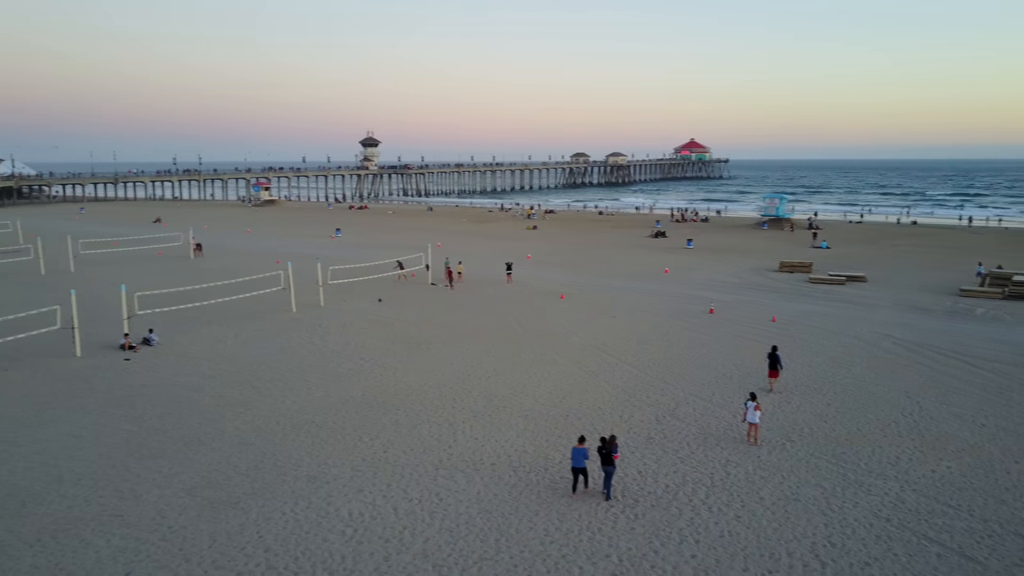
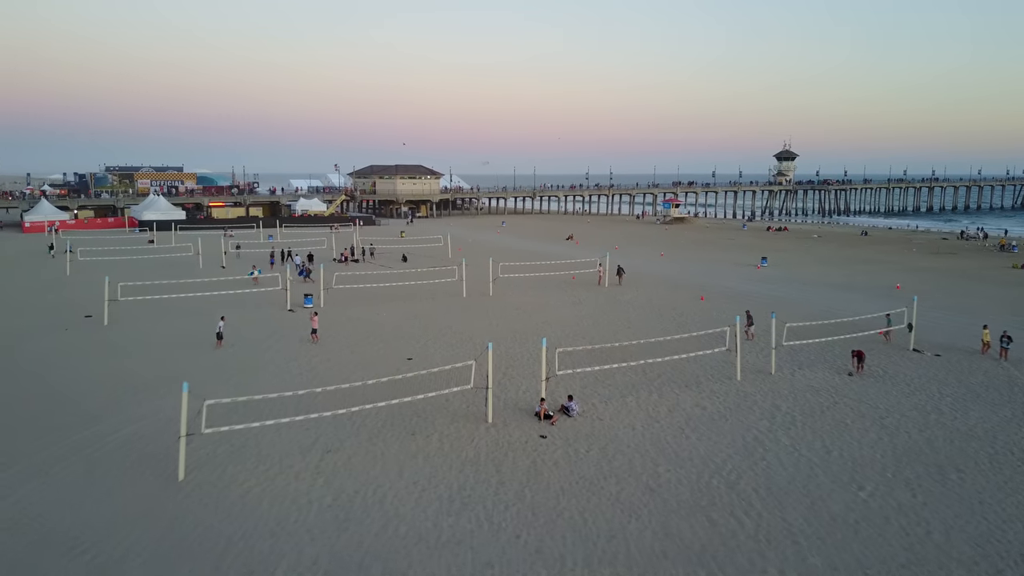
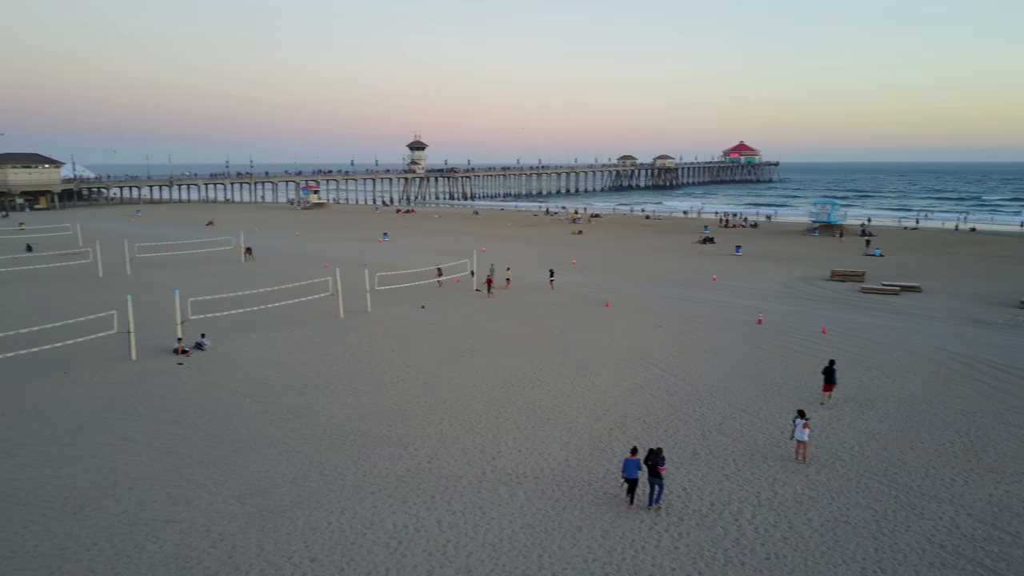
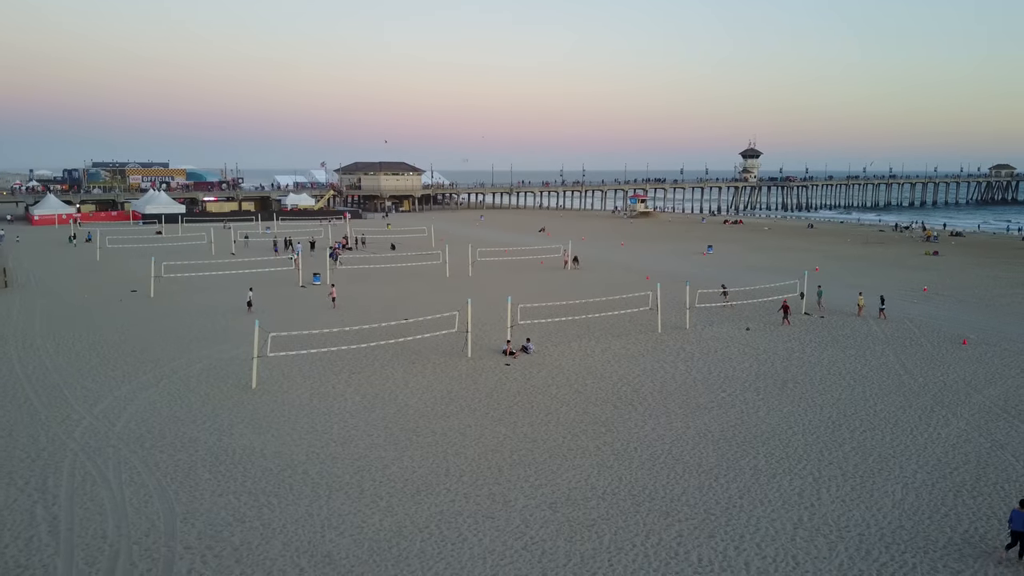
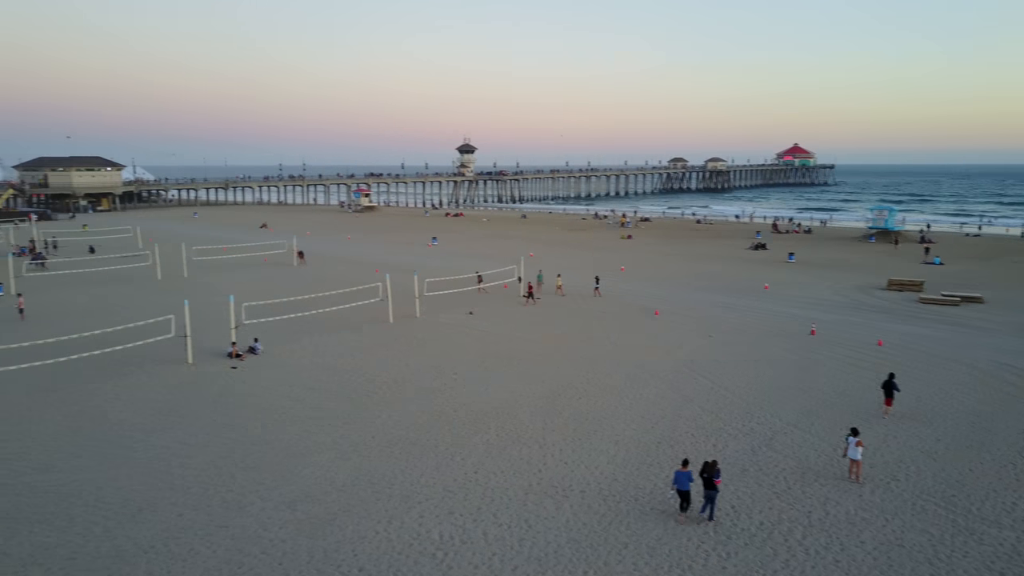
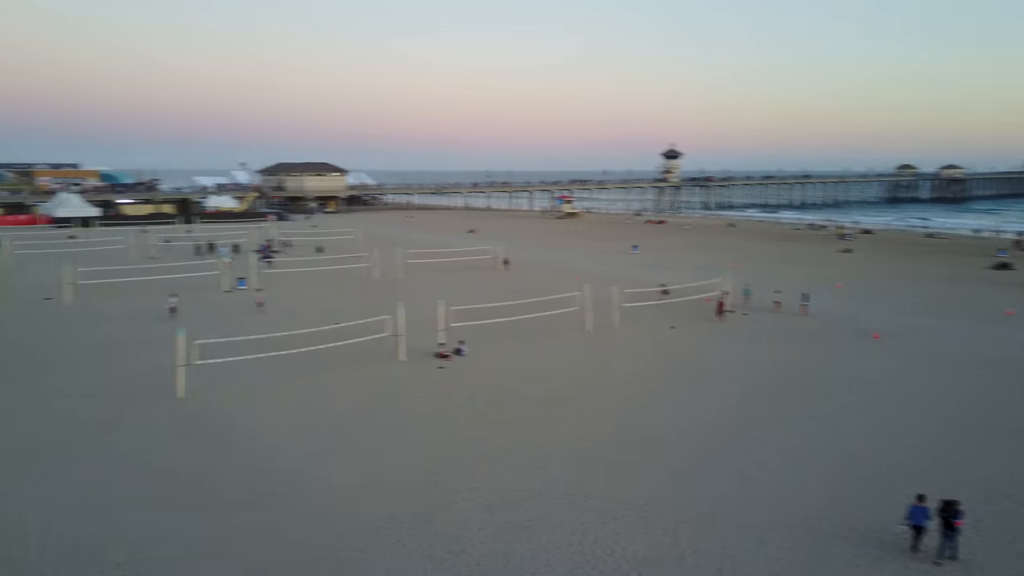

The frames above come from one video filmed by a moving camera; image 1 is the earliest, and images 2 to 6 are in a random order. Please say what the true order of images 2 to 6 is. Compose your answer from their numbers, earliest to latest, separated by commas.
3, 5, 6, 4, 2
